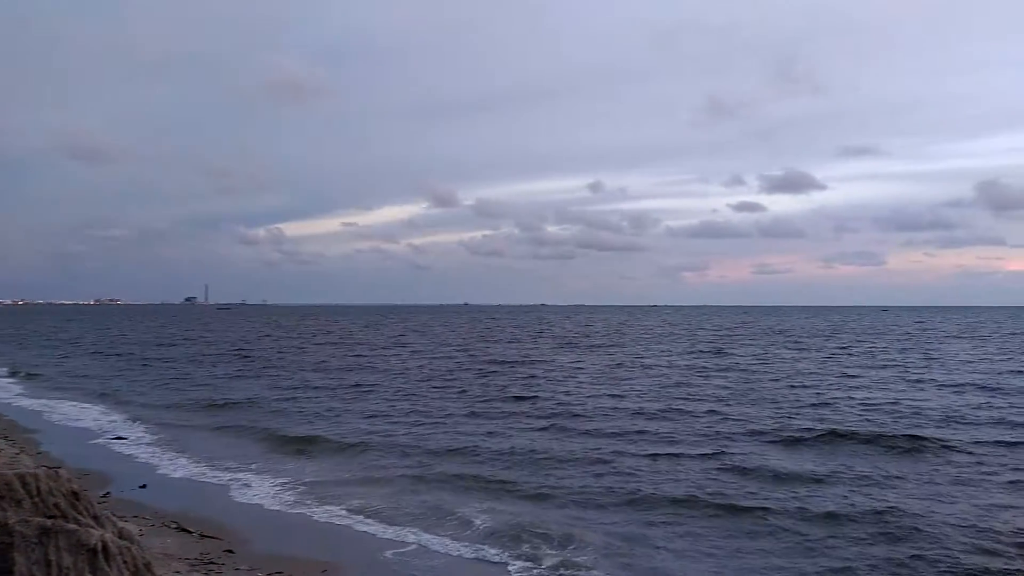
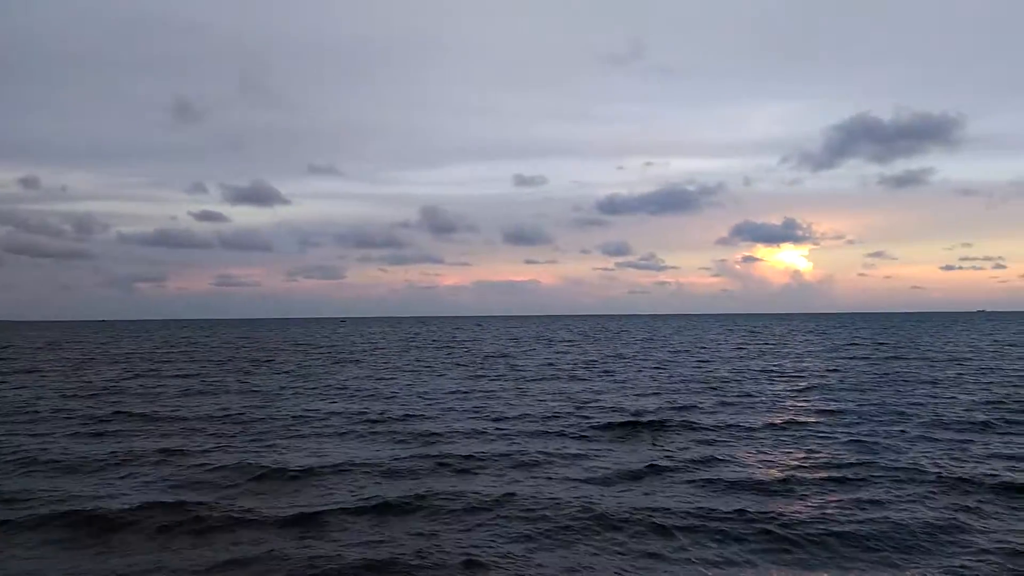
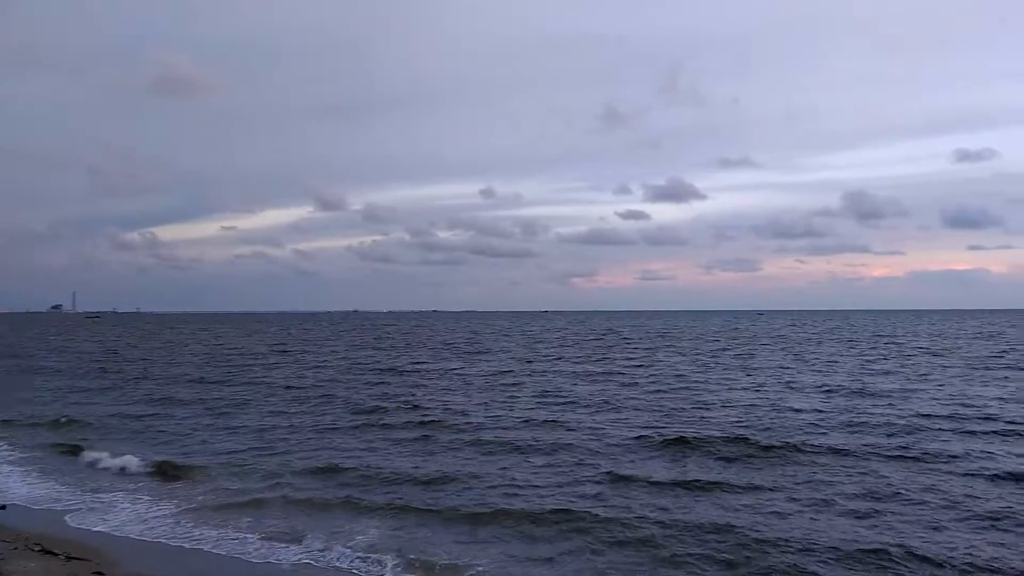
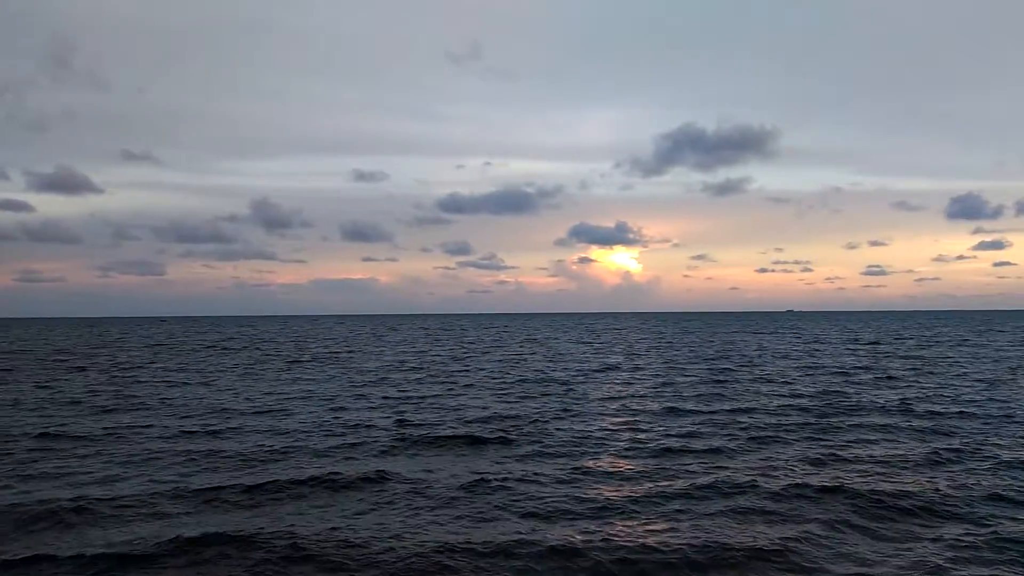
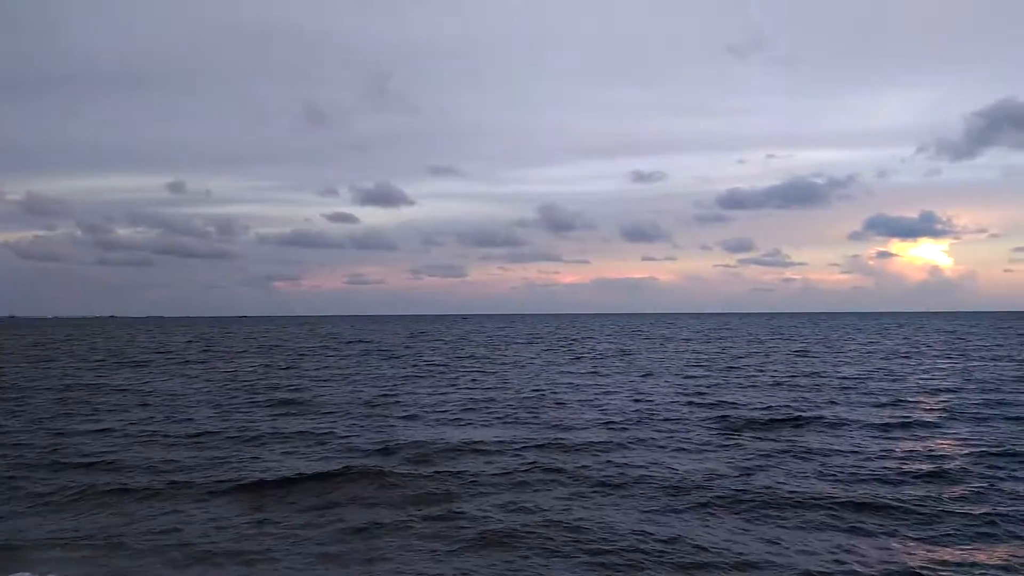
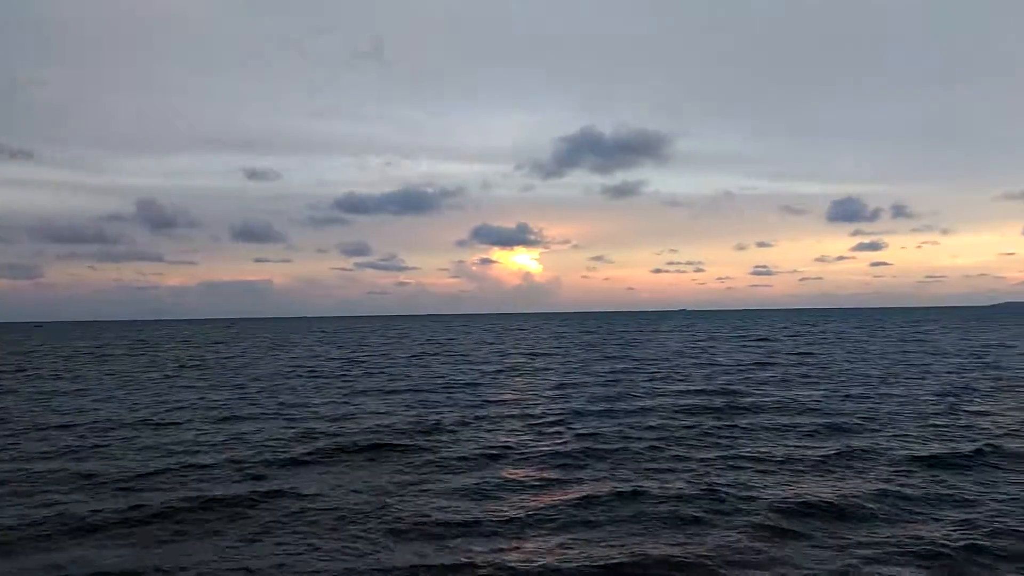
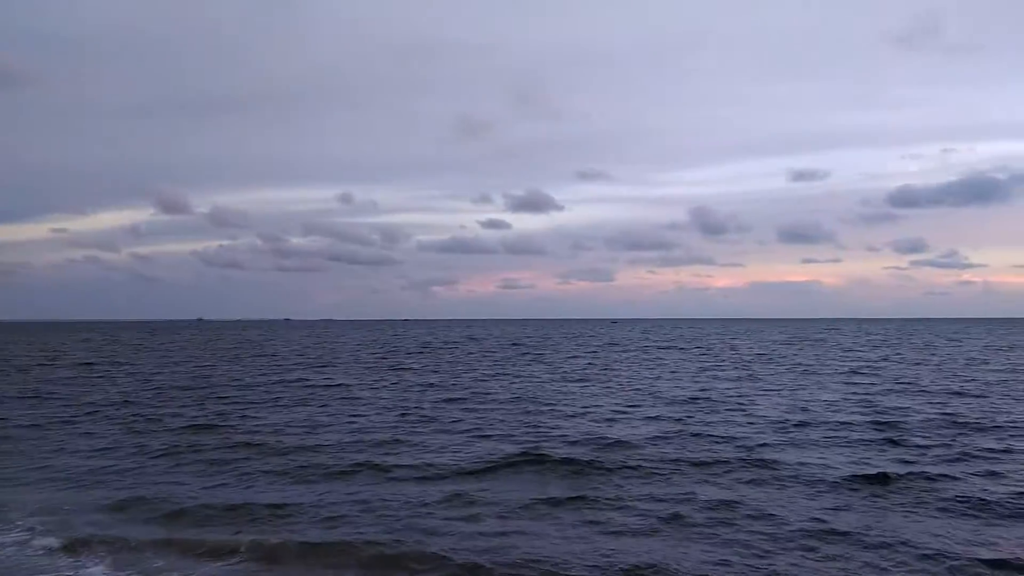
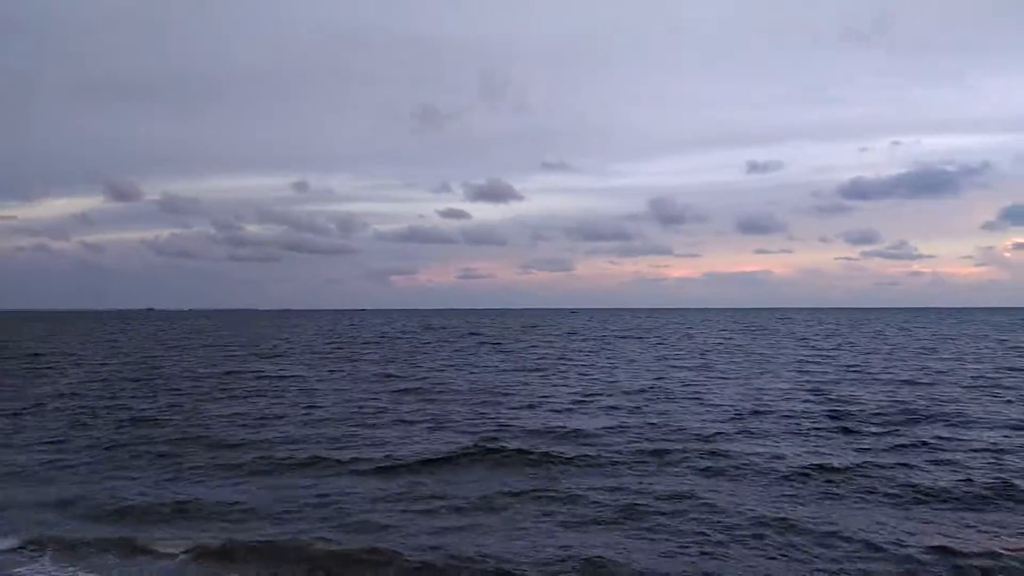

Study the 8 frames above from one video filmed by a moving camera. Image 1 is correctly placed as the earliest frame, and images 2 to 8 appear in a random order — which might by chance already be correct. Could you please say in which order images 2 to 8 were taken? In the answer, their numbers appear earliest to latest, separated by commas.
3, 7, 8, 5, 2, 4, 6
